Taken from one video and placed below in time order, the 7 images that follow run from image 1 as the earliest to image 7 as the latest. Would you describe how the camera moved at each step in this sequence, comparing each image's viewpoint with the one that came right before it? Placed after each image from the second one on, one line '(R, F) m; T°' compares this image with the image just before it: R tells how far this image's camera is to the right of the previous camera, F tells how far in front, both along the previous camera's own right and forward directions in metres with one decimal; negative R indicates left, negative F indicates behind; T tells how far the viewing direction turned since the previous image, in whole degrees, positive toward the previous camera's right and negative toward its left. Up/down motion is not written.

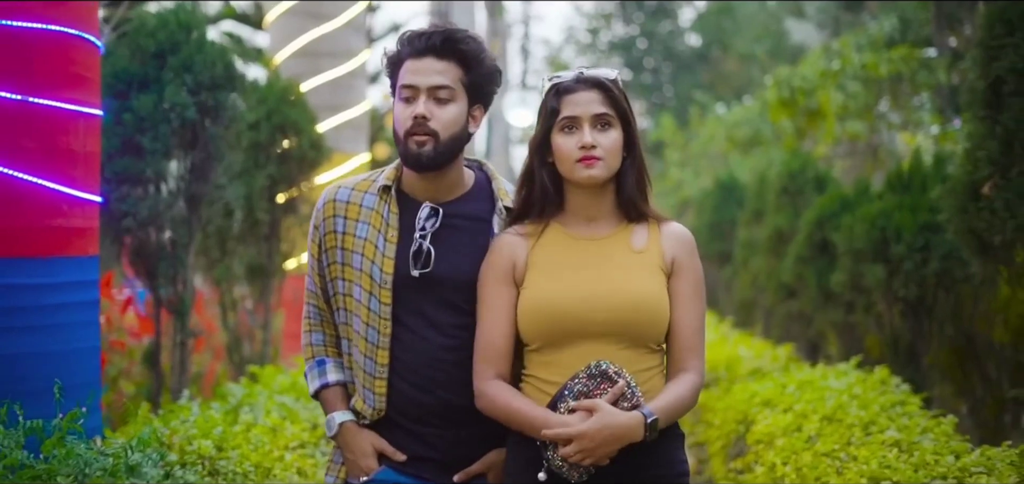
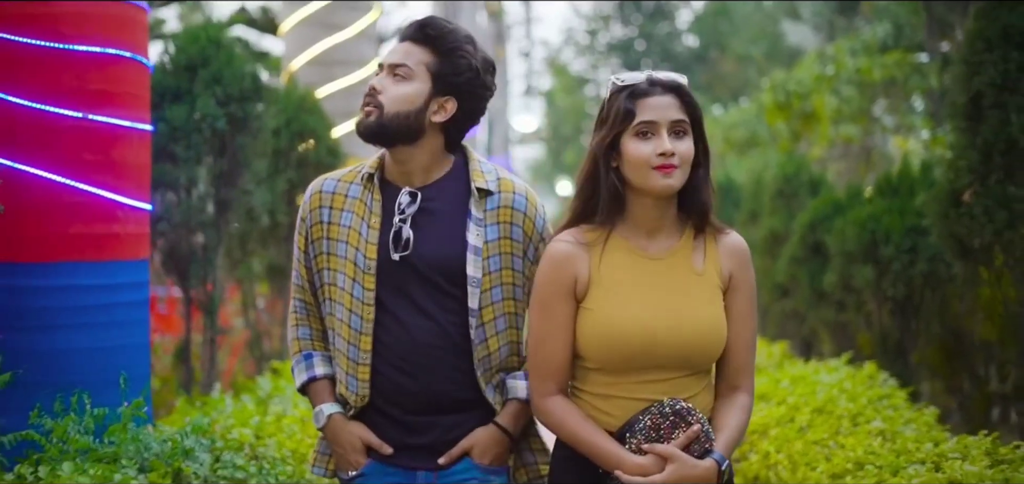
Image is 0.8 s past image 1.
(-0.1, -0.4) m; 0°
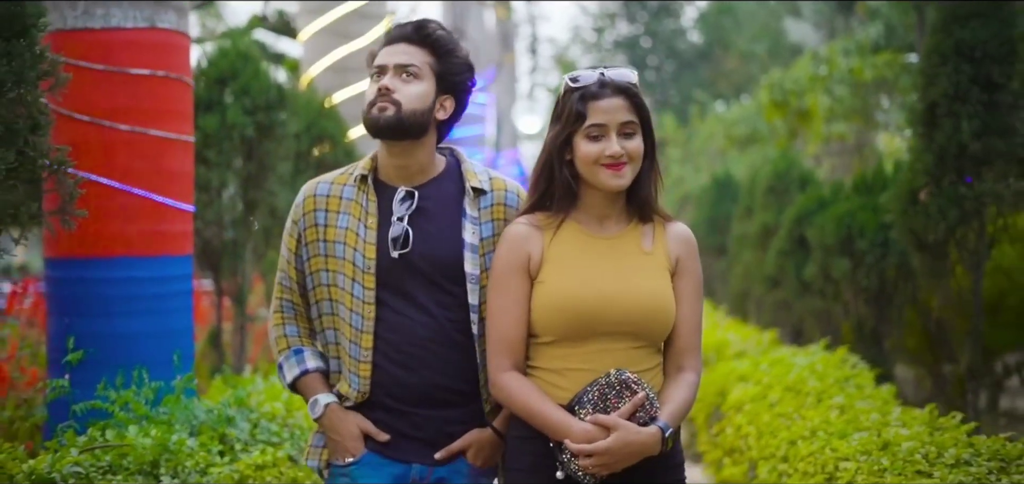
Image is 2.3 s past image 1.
(+0.1, -0.7) m; -1°
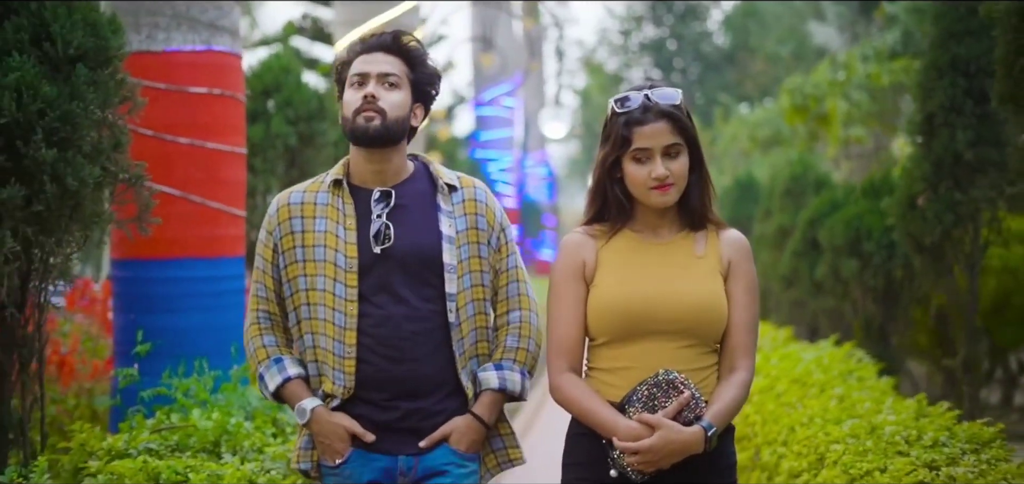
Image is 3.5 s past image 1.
(0.0, -0.6) m; -1°
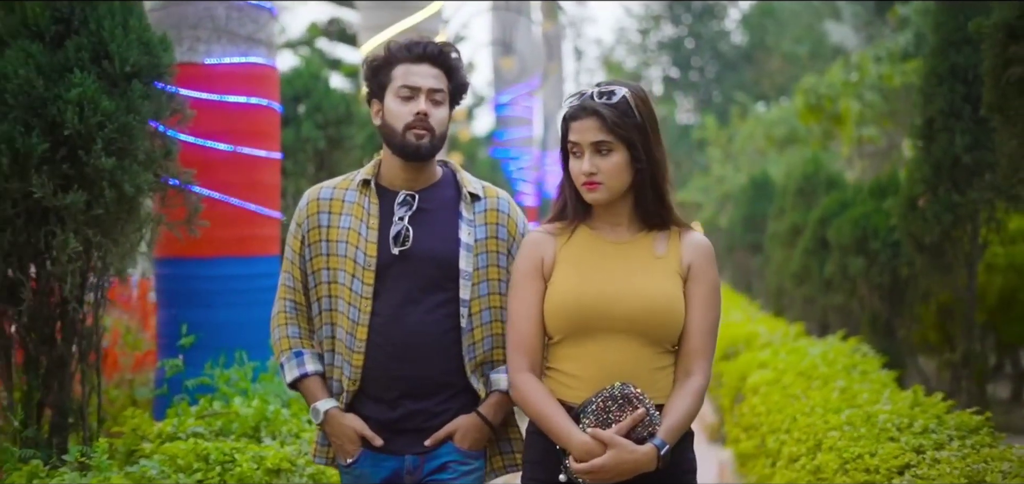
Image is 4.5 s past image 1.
(0.0, -0.4) m; -1°
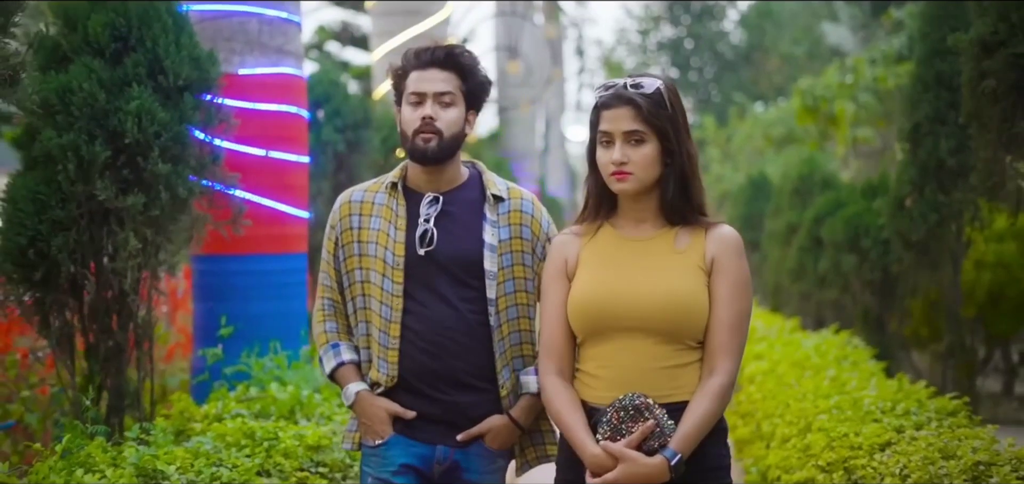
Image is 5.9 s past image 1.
(-0.1, -0.5) m; 0°
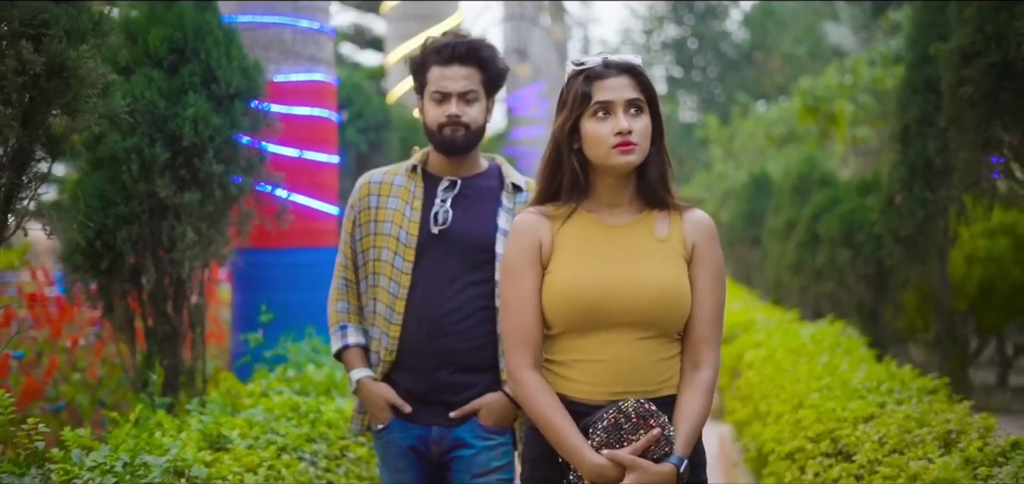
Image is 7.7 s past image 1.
(-0.1, -0.6) m; 0°
